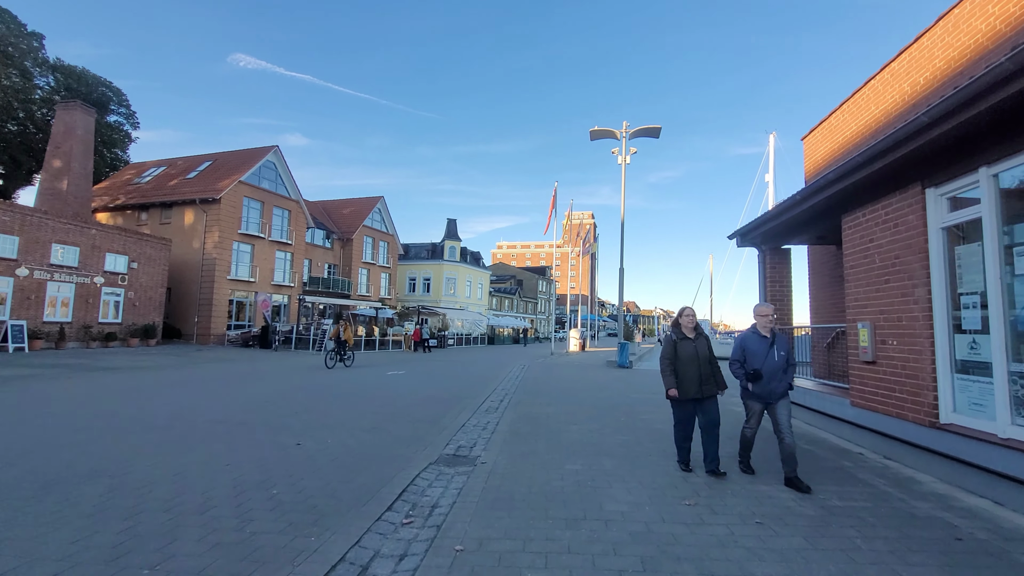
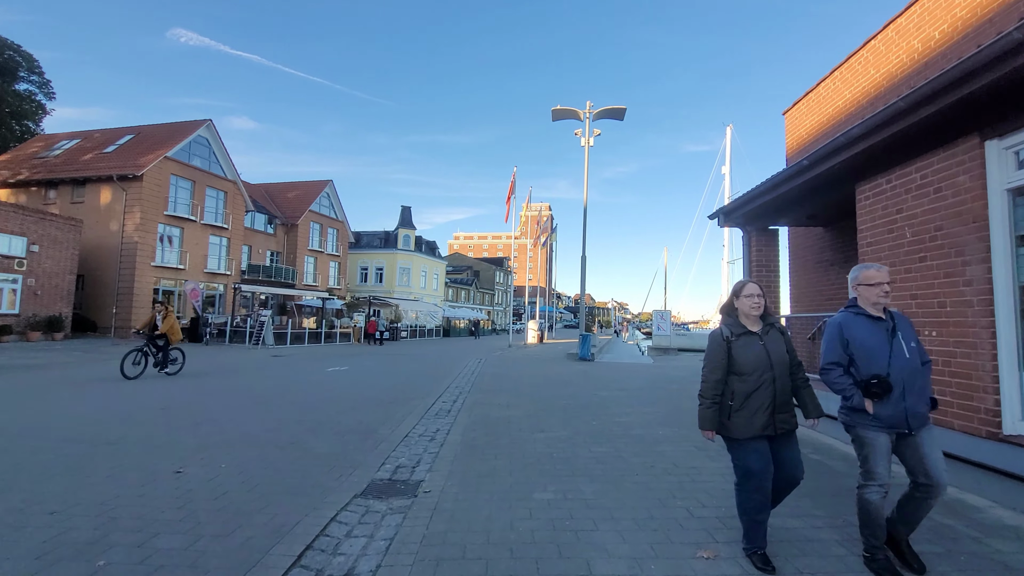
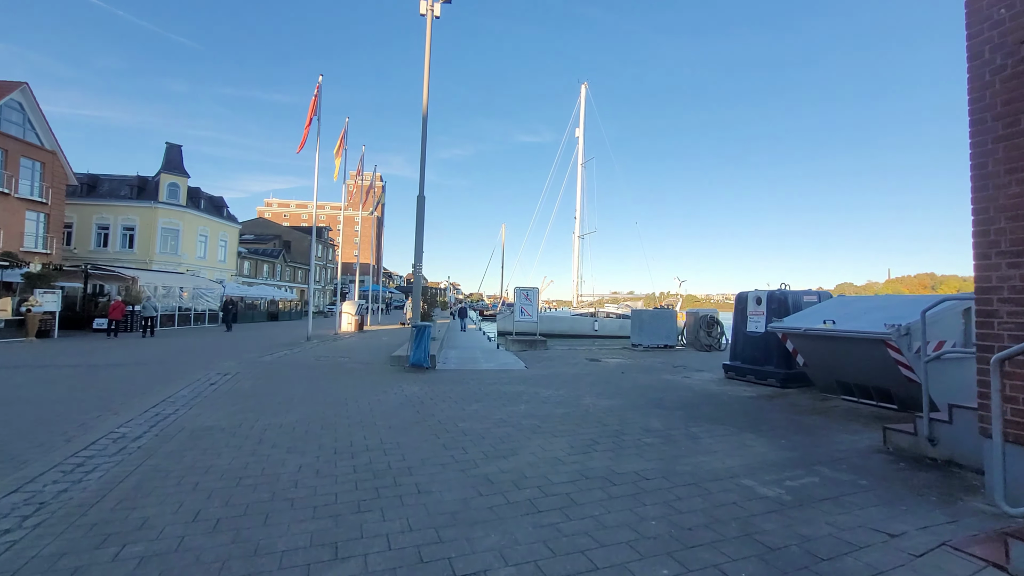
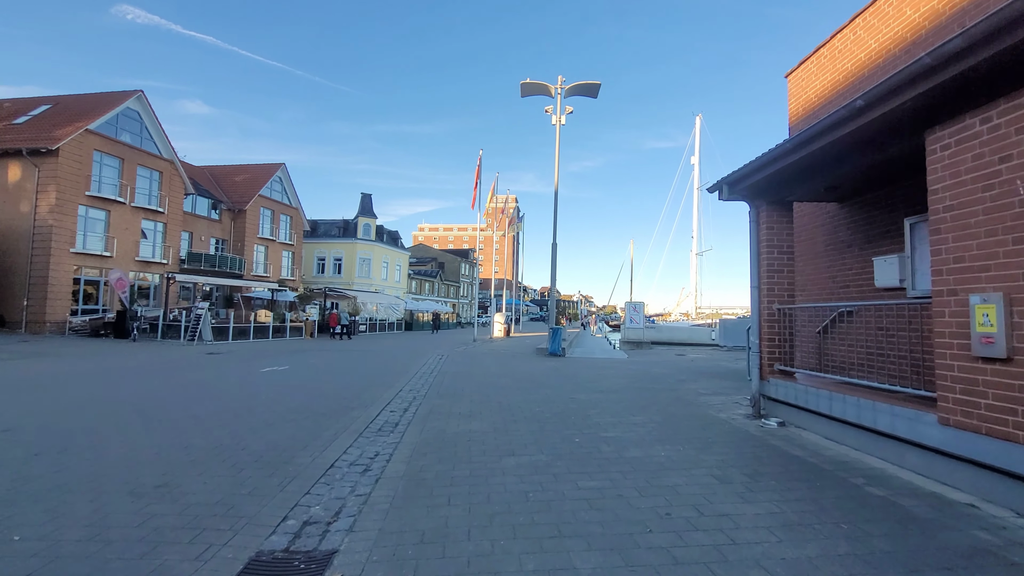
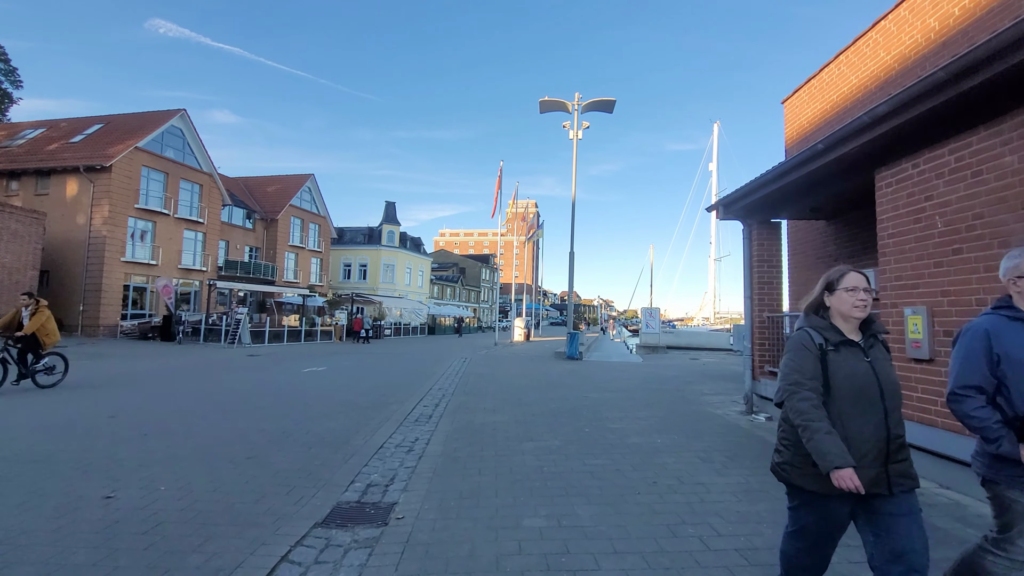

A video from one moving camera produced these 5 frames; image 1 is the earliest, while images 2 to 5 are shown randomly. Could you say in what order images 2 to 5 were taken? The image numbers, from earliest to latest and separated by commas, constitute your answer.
2, 5, 4, 3
